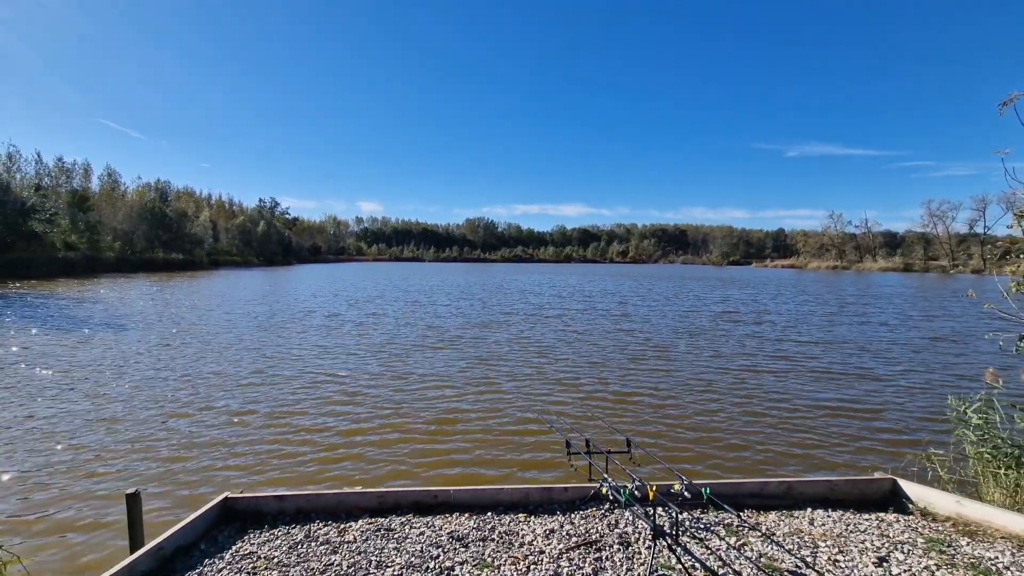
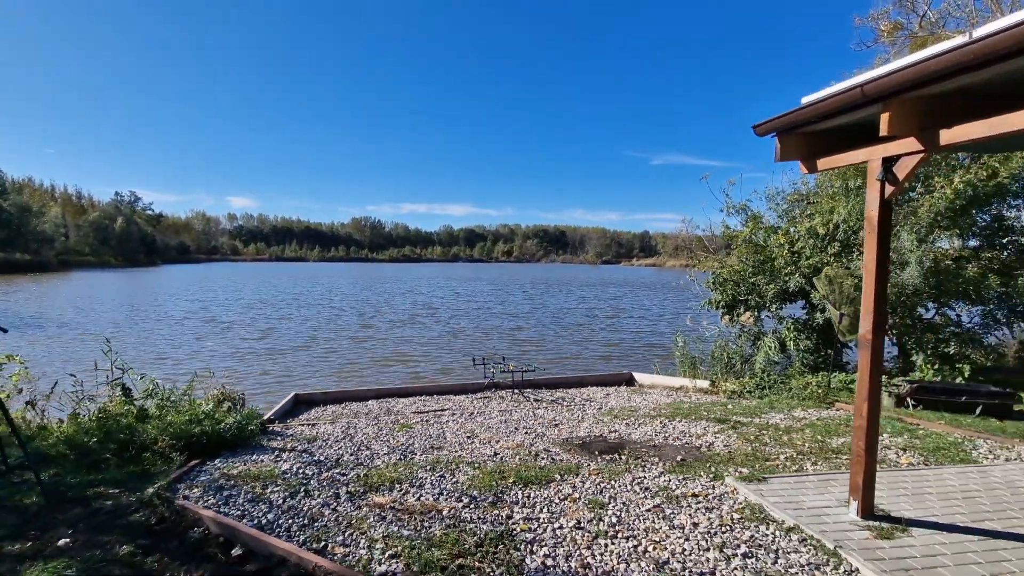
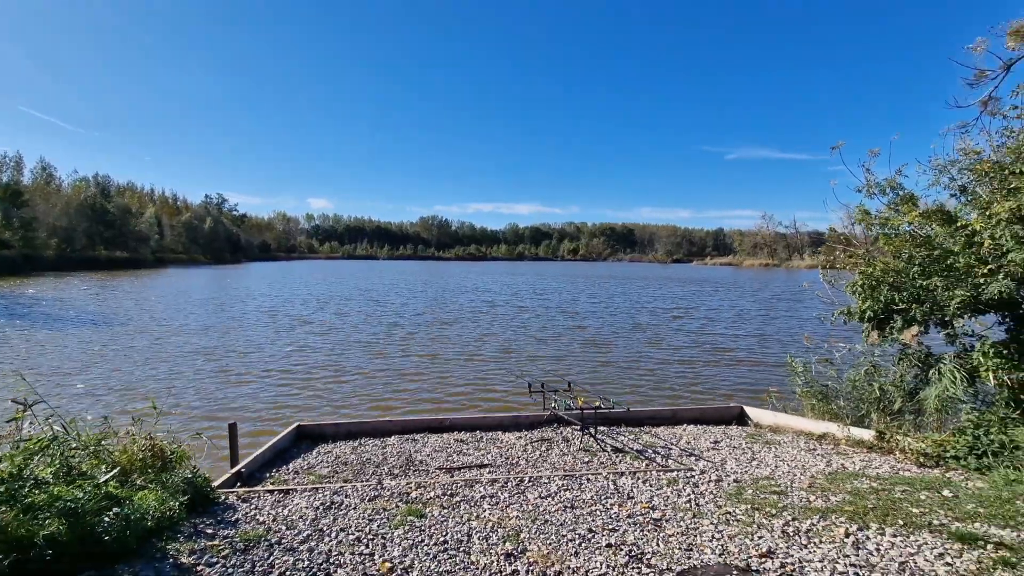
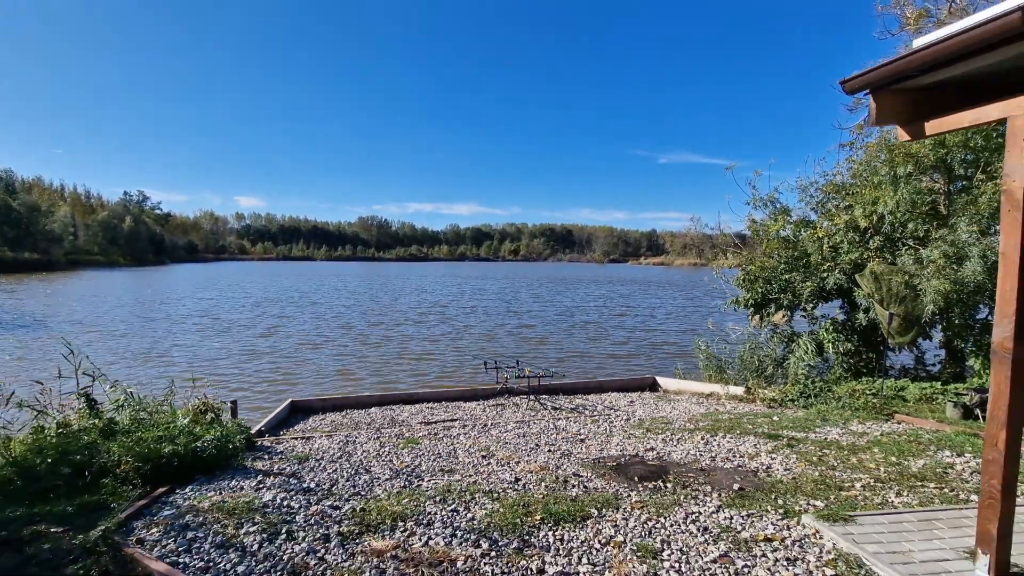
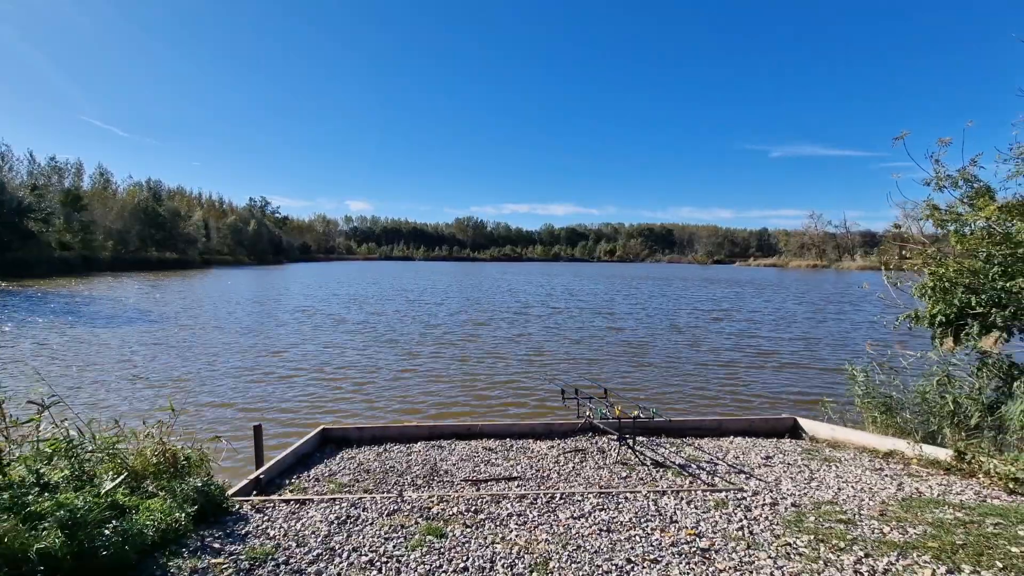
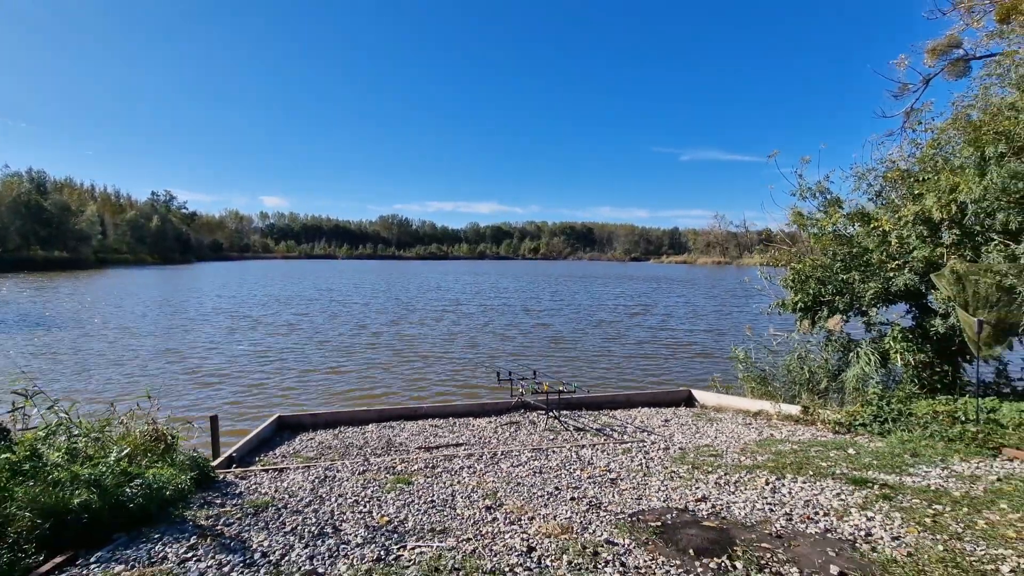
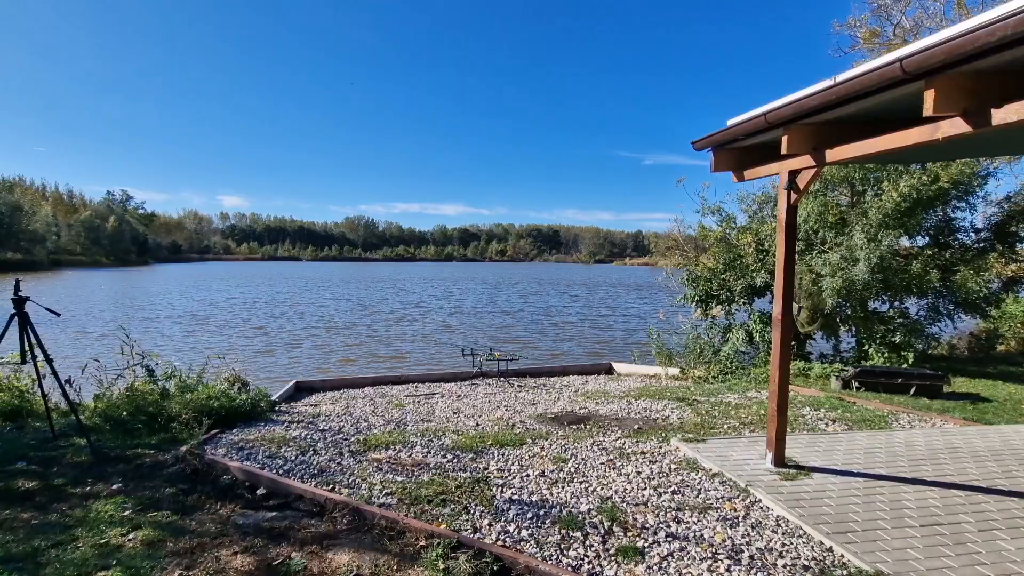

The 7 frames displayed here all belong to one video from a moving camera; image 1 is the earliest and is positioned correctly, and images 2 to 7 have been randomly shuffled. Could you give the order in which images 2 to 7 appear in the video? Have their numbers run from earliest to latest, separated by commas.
5, 3, 6, 4, 2, 7
